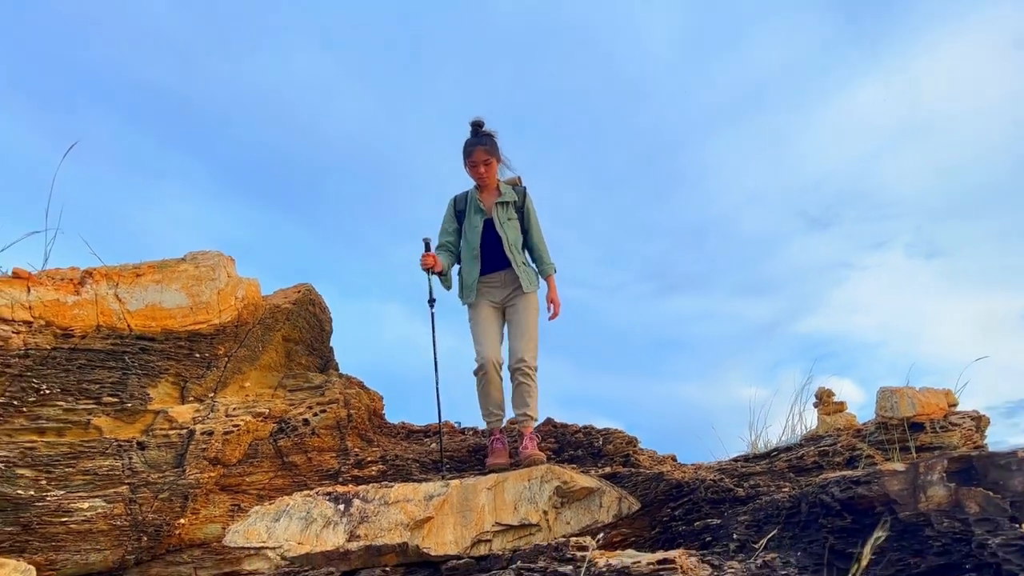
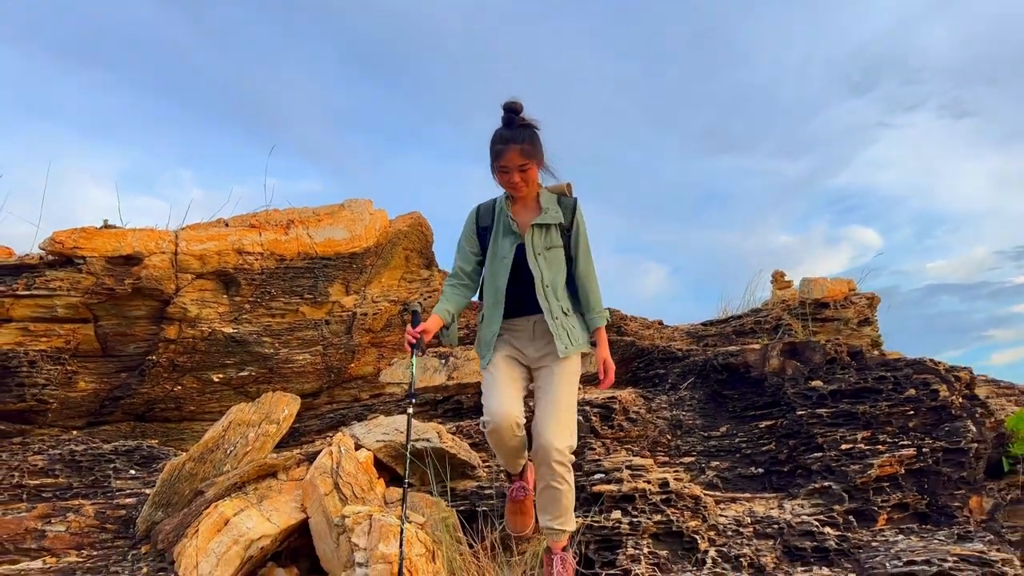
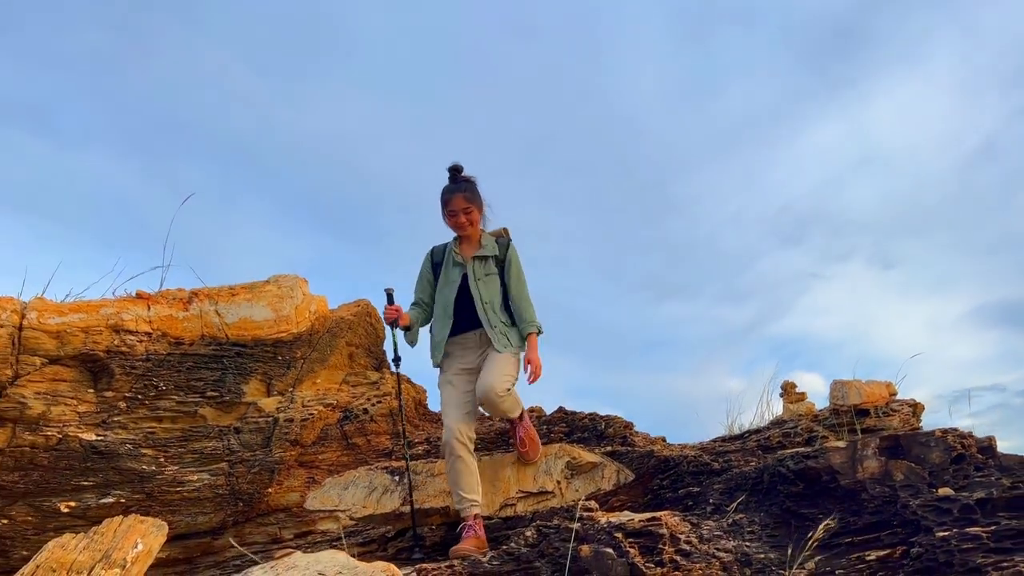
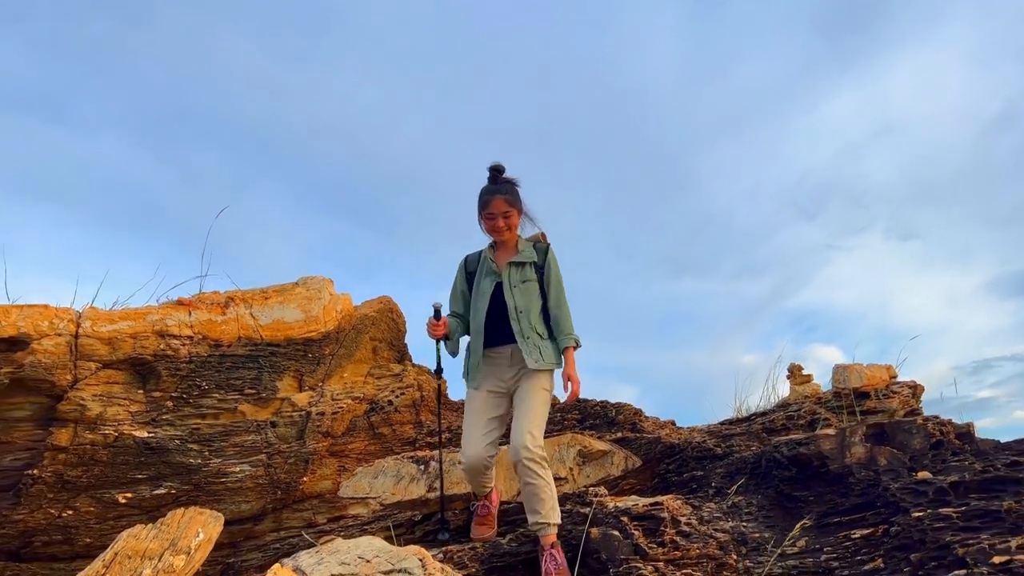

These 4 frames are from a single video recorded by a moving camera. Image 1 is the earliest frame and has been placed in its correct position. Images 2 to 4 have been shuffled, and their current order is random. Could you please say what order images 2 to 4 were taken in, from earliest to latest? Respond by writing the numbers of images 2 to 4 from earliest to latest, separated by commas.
3, 4, 2
